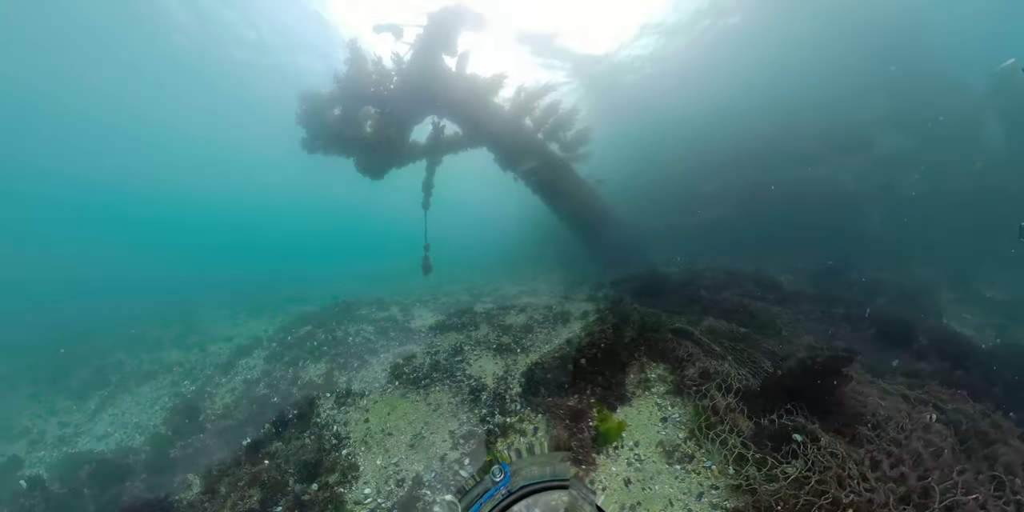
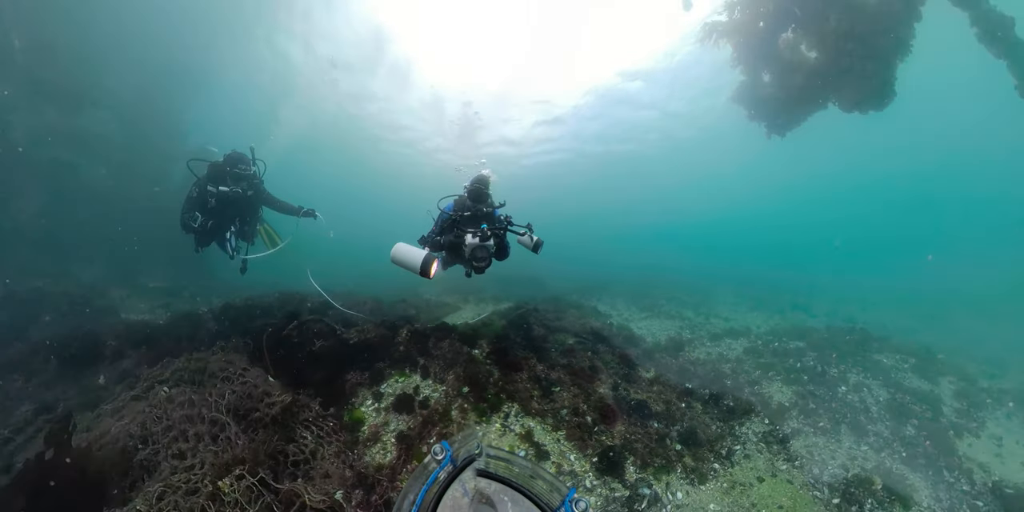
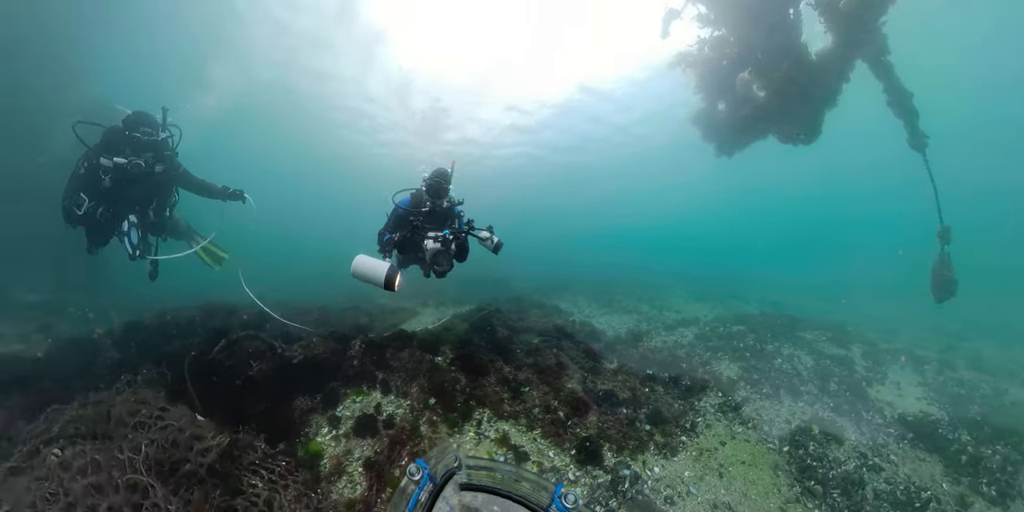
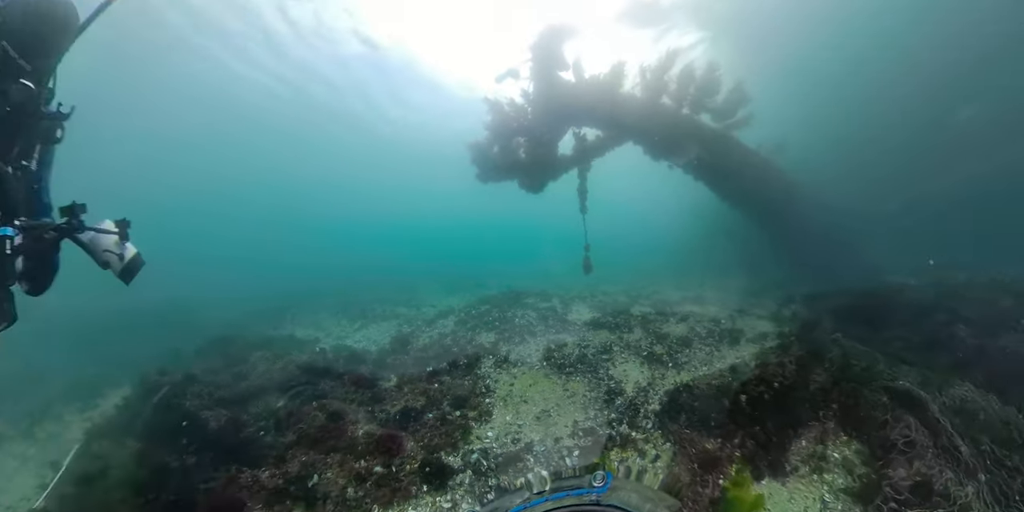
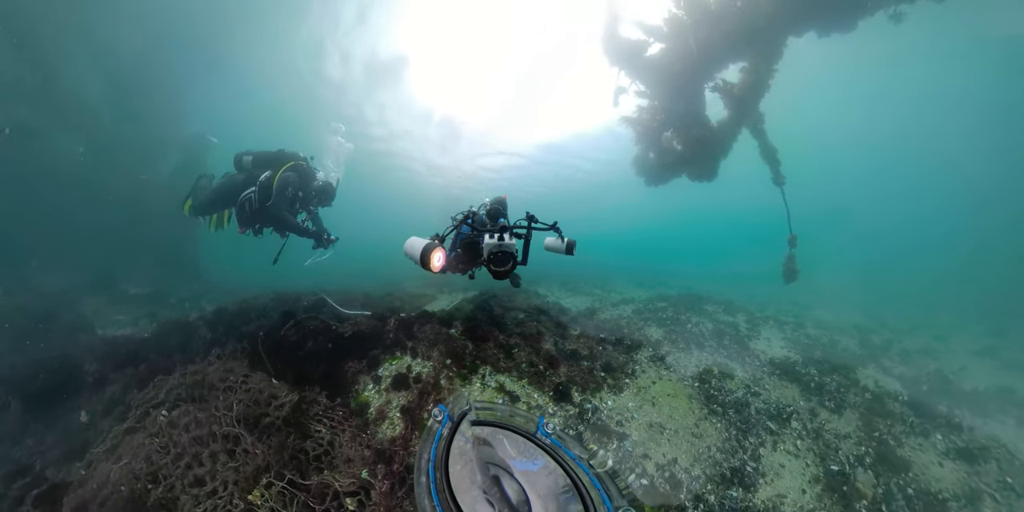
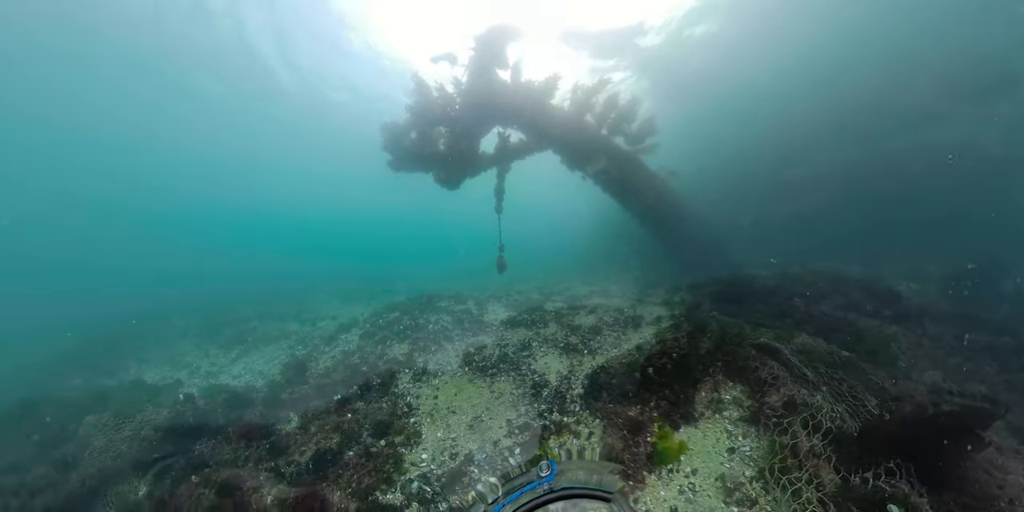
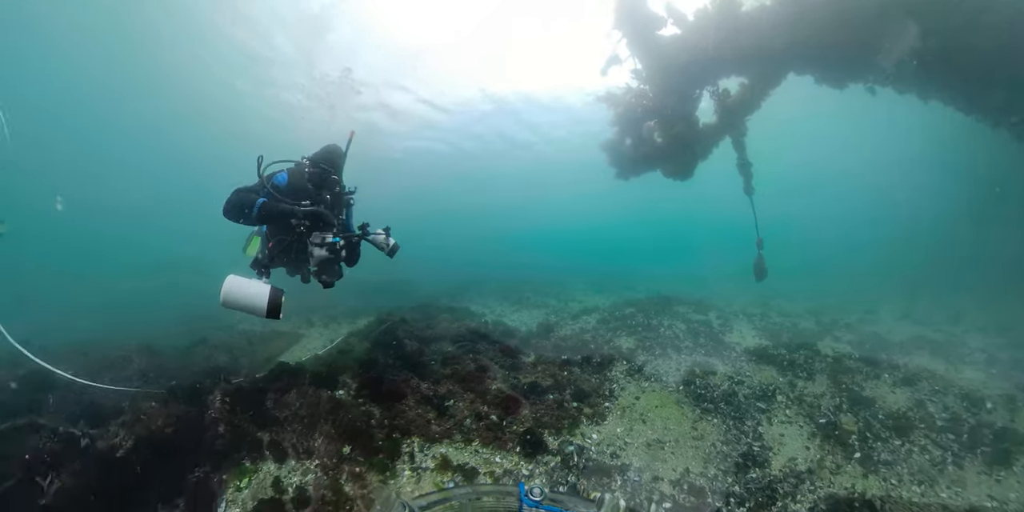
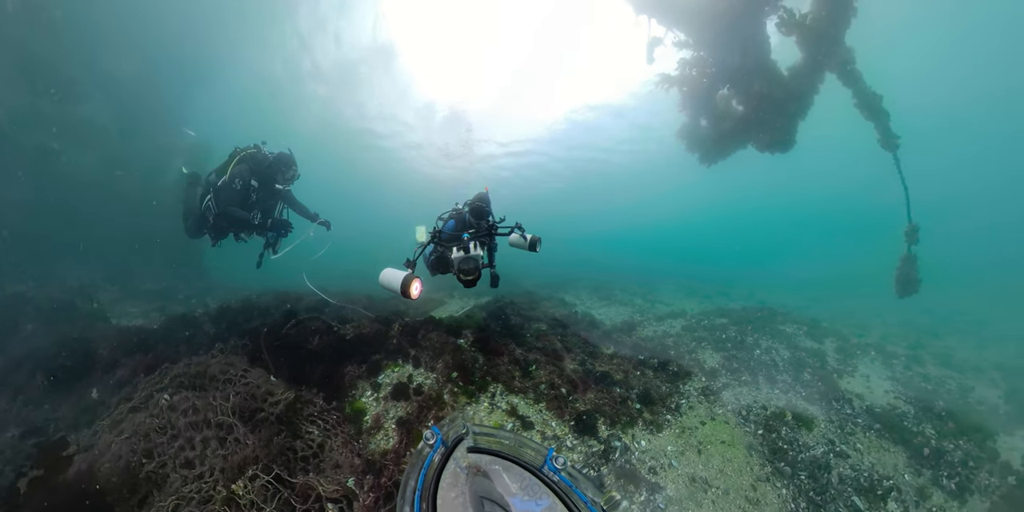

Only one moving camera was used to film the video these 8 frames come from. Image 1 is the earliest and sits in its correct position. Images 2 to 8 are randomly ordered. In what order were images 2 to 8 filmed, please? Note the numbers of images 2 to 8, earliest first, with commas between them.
6, 4, 7, 3, 2, 8, 5
